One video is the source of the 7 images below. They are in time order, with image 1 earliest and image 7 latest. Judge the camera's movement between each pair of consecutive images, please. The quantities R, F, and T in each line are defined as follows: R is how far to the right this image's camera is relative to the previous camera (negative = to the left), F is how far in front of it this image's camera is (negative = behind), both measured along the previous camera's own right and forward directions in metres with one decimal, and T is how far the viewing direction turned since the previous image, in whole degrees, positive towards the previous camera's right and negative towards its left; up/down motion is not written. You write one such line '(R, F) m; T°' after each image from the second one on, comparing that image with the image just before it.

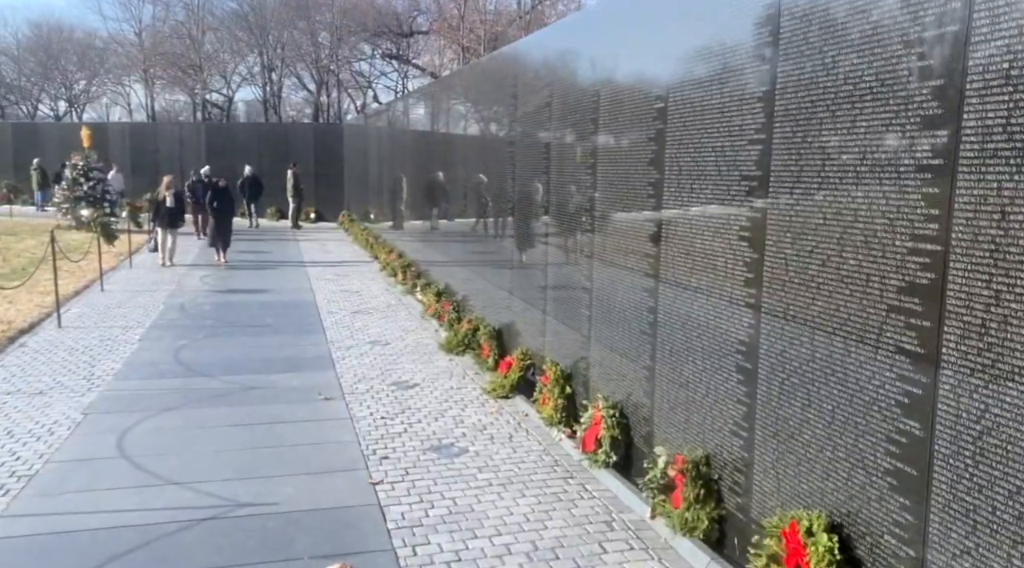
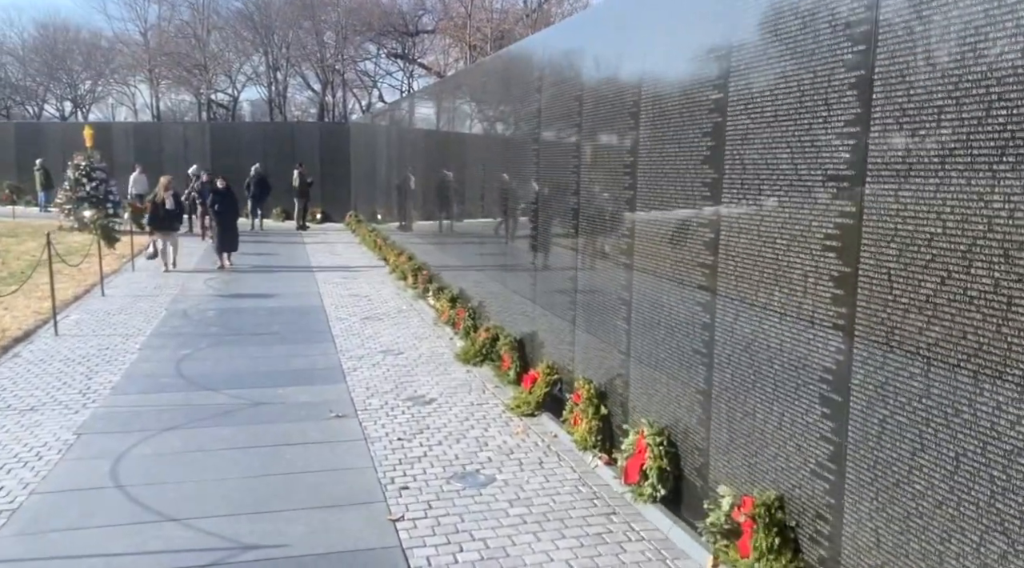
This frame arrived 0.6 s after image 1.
(-0.2, +0.5) m; 0°
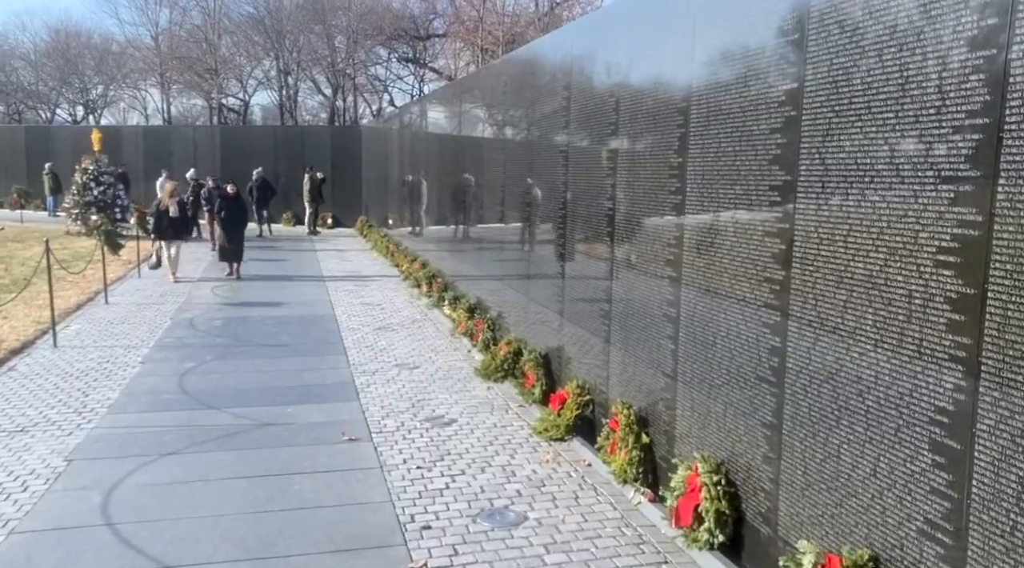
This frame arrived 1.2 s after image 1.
(-0.1, +0.5) m; -1°
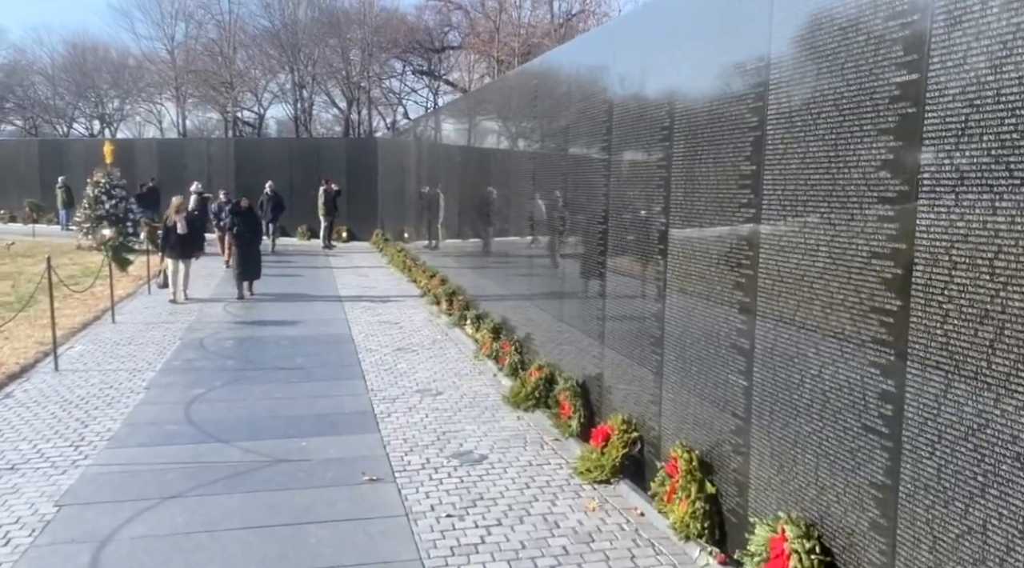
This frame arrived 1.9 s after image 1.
(-0.2, +0.6) m; -1°
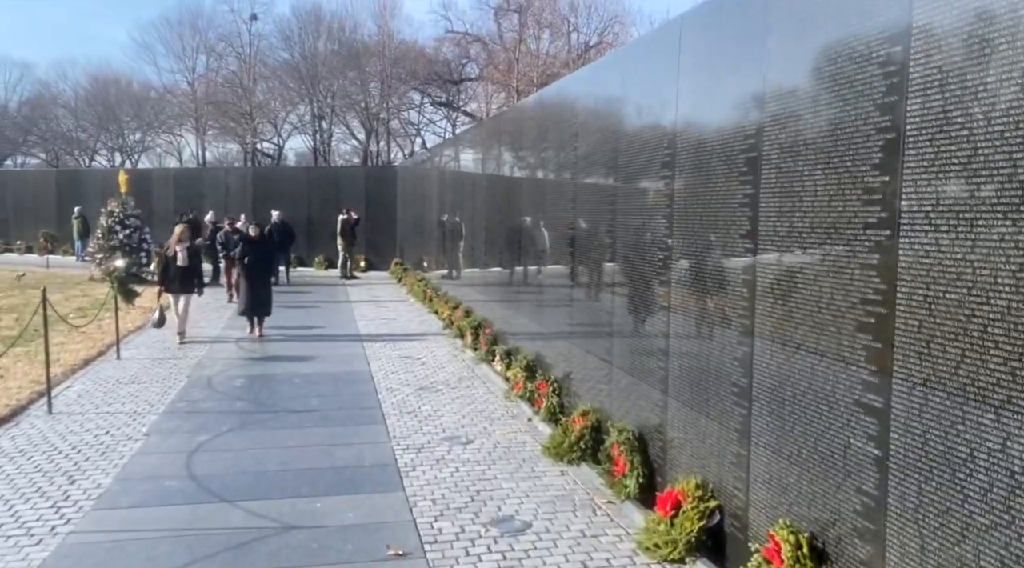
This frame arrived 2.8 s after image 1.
(-0.2, +0.8) m; -1°
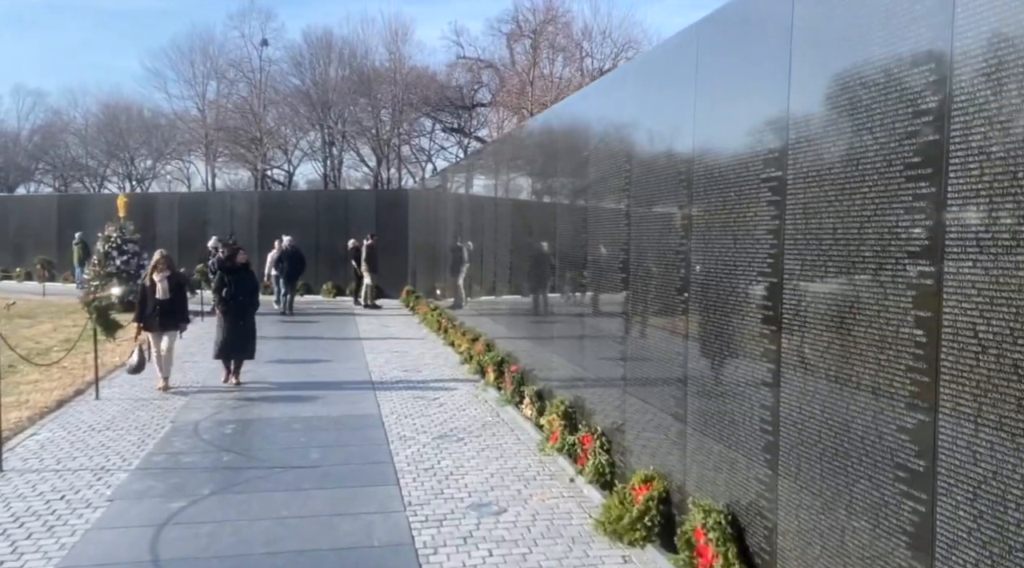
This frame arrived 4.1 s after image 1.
(-0.2, +1.2) m; -1°
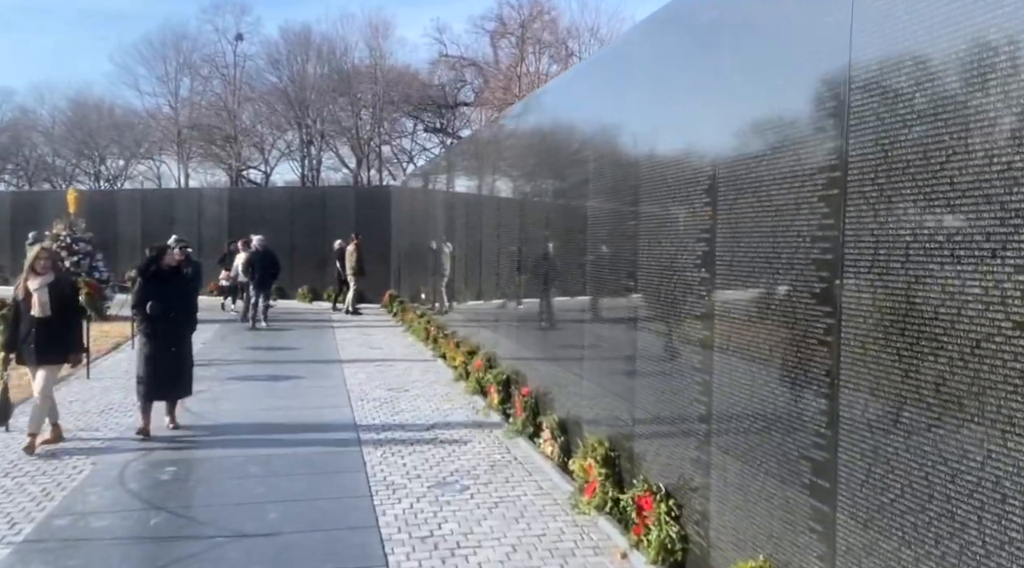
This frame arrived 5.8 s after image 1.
(-0.3, +1.8) m; +1°
